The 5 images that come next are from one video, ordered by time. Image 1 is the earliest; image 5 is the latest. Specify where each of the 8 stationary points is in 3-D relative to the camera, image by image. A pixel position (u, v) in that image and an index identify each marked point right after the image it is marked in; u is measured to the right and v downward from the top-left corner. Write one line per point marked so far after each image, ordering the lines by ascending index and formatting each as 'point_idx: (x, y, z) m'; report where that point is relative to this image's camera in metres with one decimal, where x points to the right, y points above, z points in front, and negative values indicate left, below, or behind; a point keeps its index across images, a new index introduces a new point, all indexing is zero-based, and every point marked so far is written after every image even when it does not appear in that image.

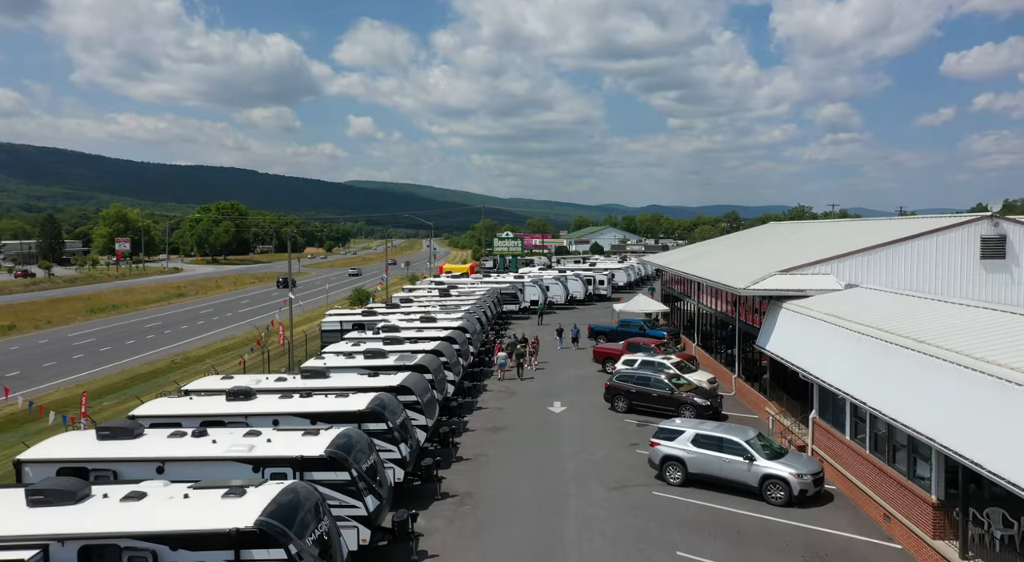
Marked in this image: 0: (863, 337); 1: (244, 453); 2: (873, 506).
0: (+8.0, -1.2, +18.2) m
1: (-5.0, -3.2, +14.4) m
2: (+7.8, -4.8, +16.5) m
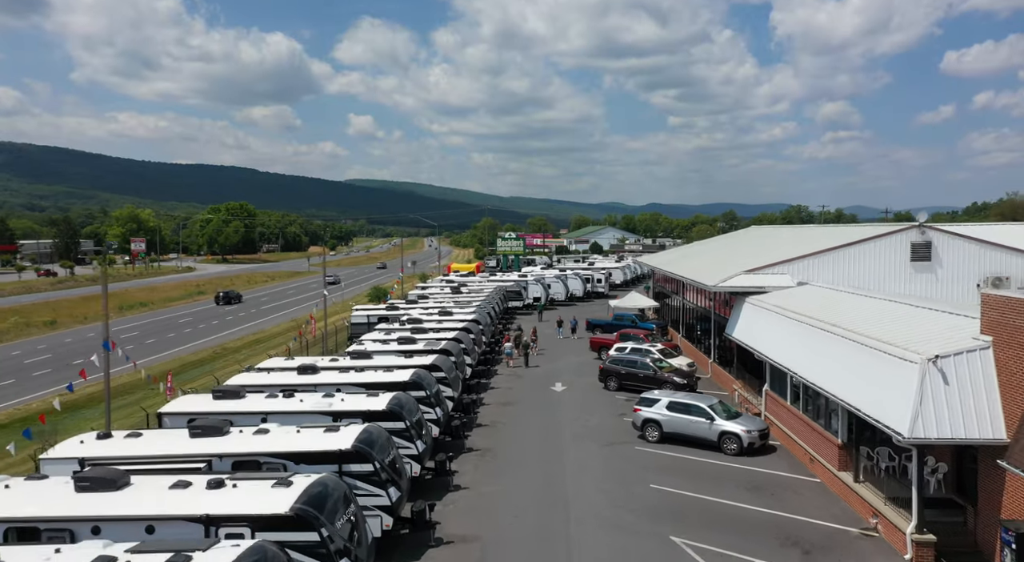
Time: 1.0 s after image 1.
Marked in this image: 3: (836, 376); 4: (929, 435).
0: (+8.4, -1.1, +23.1) m
1: (-4.7, -3.2, +19.3) m
2: (+8.2, -4.7, +21.4) m
3: (+7.8, -2.2, +18.4) m
4: (+7.9, -2.8, +14.4) m
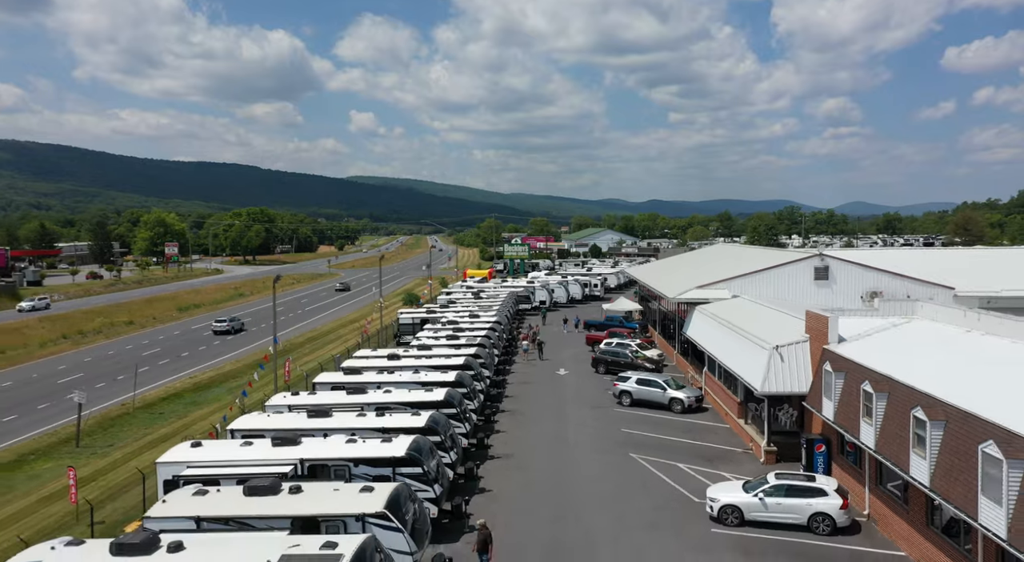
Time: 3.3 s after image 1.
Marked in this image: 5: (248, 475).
0: (+9.3, -1.9, +34.5) m
1: (-3.8, -3.9, +30.8) m
2: (+9.0, -5.5, +32.8) m
3: (+8.6, -2.9, +29.9) m
4: (+8.8, -3.6, +25.8) m
5: (-6.7, -4.9, +19.7) m
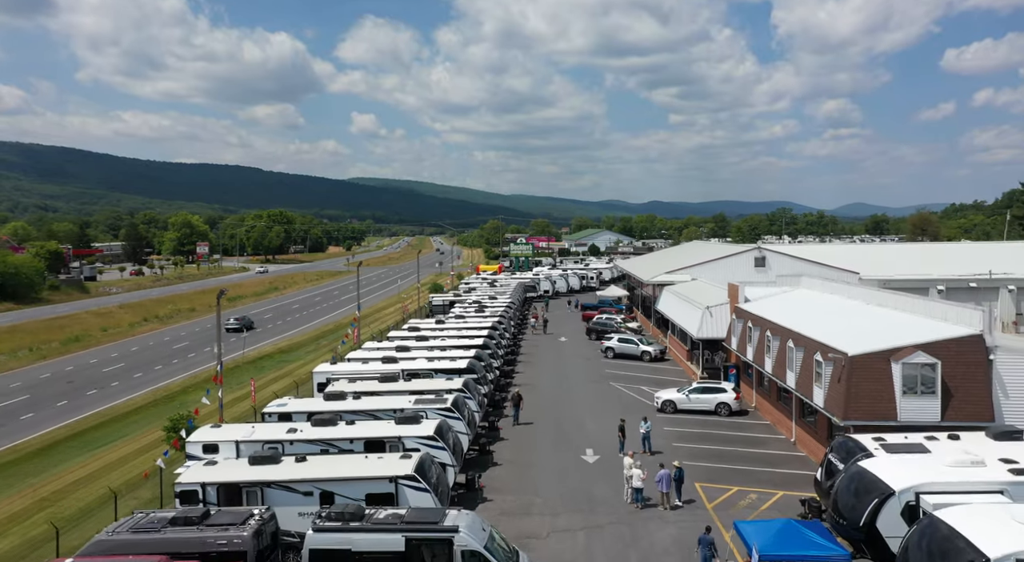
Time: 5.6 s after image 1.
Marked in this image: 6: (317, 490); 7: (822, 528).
0: (+10.1, -1.0, +47.3) m
1: (-2.9, -3.0, +43.6) m
2: (+9.9, -4.6, +45.6) m
3: (+9.5, -2.0, +42.6) m
4: (+9.6, -2.7, +38.6) m
5: (-5.8, -4.0, +32.5) m
6: (-4.9, -5.3, +19.3) m
7: (+6.7, -5.3, +16.6) m
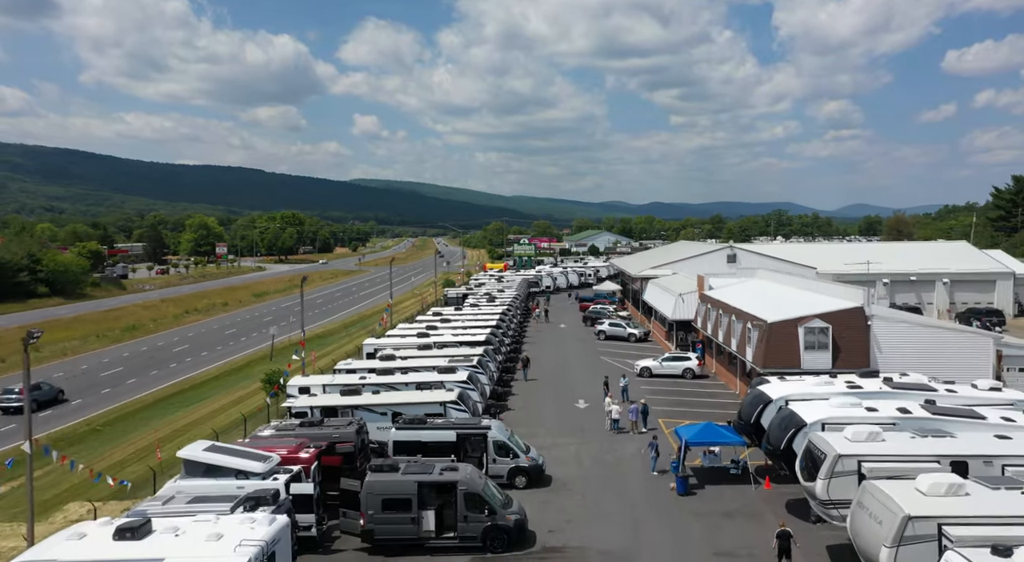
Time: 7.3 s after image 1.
0: (+10.7, -0.5, +55.9) m
1: (-2.4, -2.6, +52.2) m
2: (+10.4, -4.1, +54.2) m
3: (+10.0, -1.5, +51.2) m
4: (+10.1, -2.2, +47.2) m
5: (-5.4, -3.5, +41.1) m
6: (-4.4, -4.8, +27.9) m
7: (+7.1, -4.8, +25.2) m
